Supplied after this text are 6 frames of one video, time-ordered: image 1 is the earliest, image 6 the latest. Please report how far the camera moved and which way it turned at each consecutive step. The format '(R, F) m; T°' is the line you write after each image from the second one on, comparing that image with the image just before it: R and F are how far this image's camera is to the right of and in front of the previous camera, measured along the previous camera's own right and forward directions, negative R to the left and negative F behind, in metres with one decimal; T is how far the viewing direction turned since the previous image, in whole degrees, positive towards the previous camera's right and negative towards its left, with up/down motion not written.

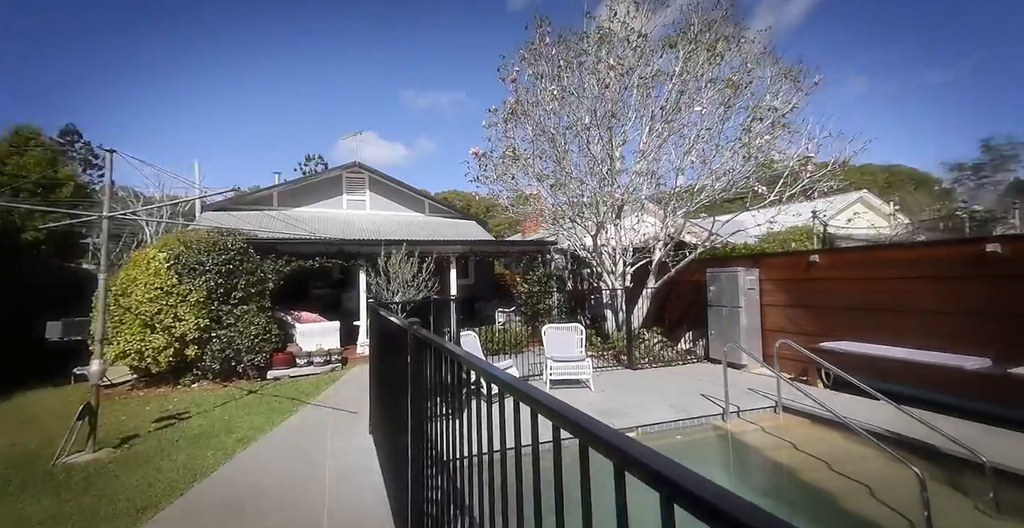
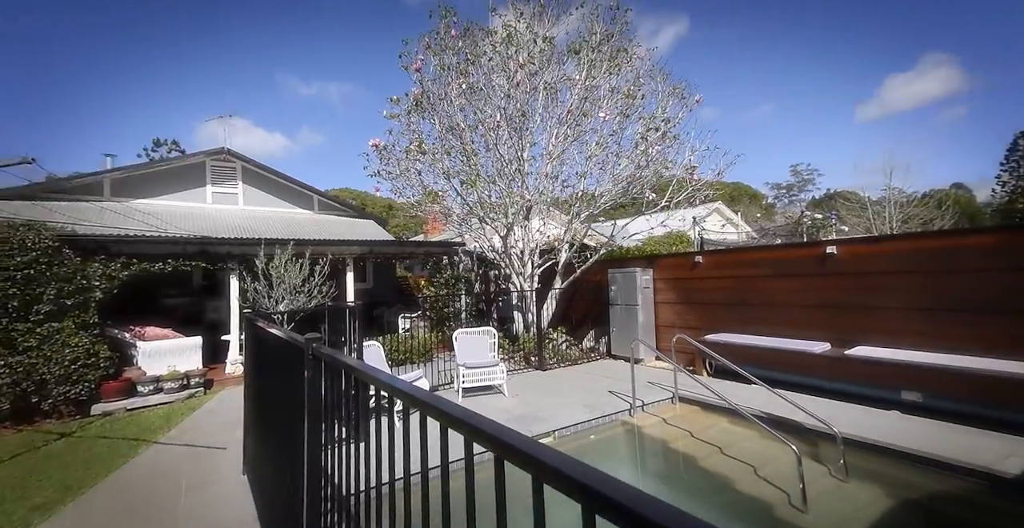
(-0.5, +0.4) m; +15°
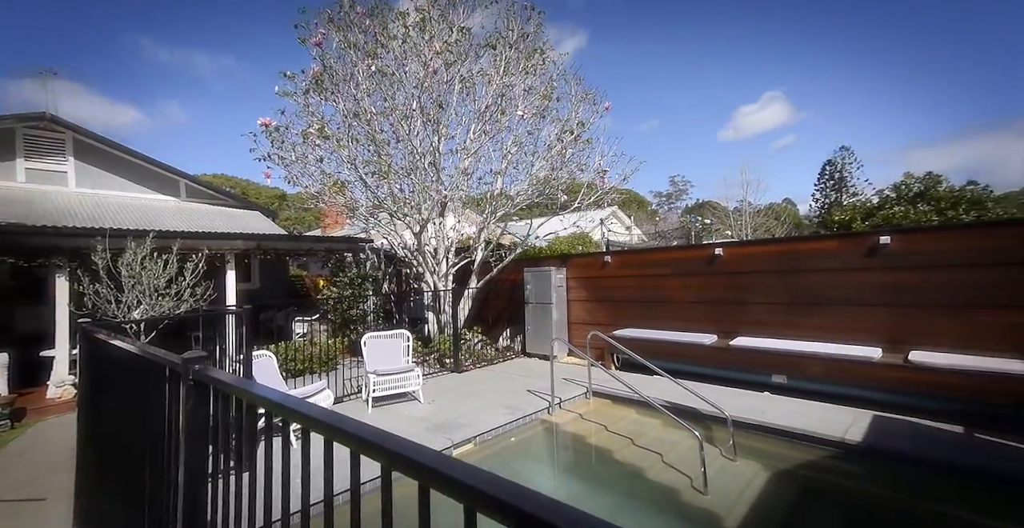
(-0.6, +0.3) m; +16°
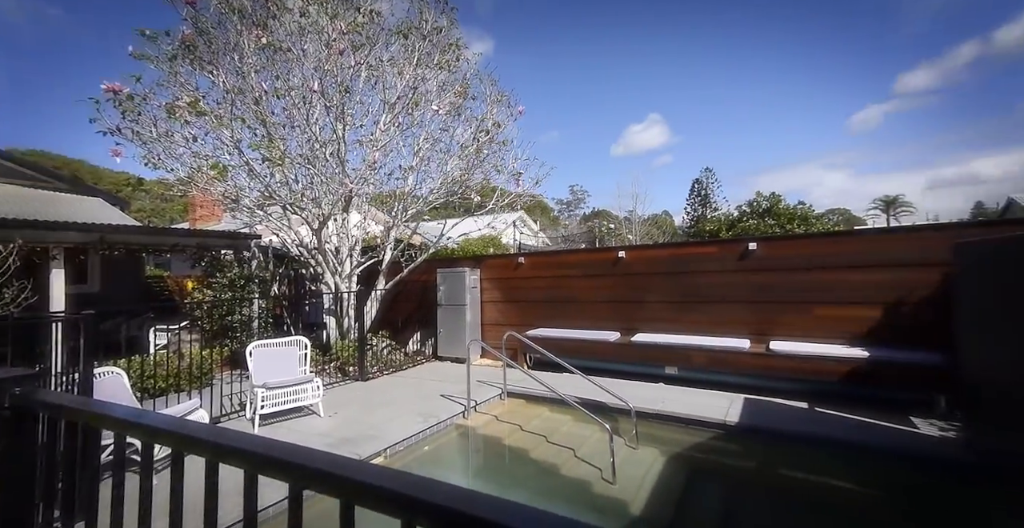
(-0.5, +0.2) m; +15°
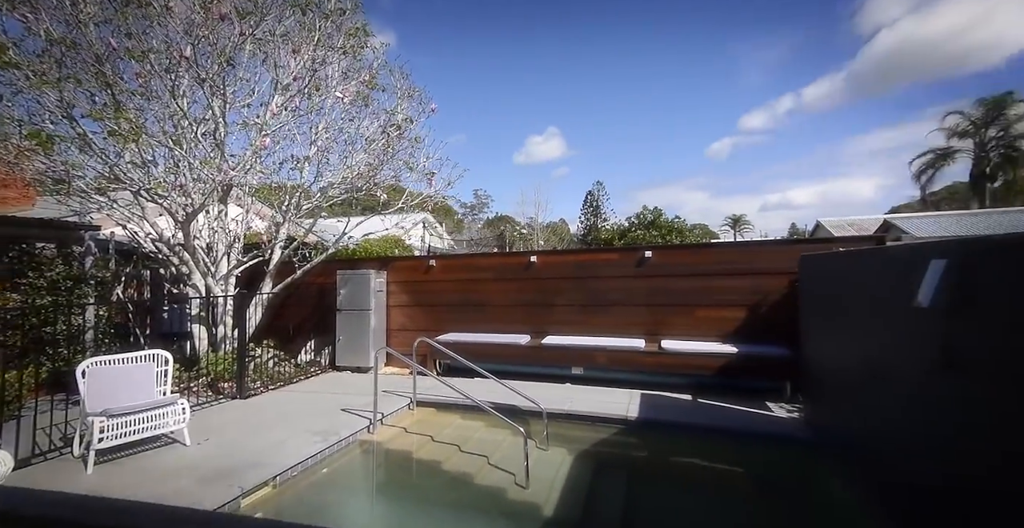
(-0.6, +0.2) m; +16°
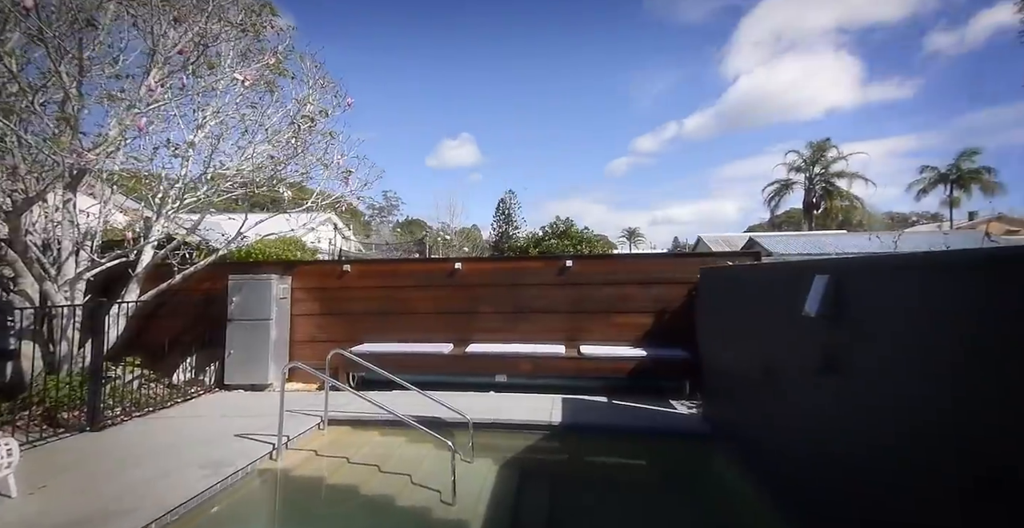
(-0.5, +0.3) m; +14°
